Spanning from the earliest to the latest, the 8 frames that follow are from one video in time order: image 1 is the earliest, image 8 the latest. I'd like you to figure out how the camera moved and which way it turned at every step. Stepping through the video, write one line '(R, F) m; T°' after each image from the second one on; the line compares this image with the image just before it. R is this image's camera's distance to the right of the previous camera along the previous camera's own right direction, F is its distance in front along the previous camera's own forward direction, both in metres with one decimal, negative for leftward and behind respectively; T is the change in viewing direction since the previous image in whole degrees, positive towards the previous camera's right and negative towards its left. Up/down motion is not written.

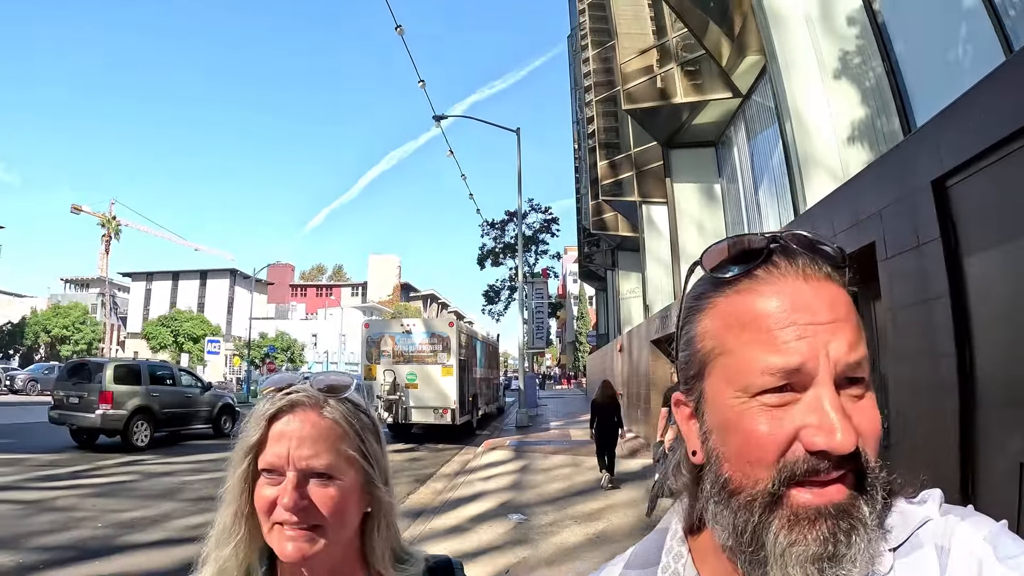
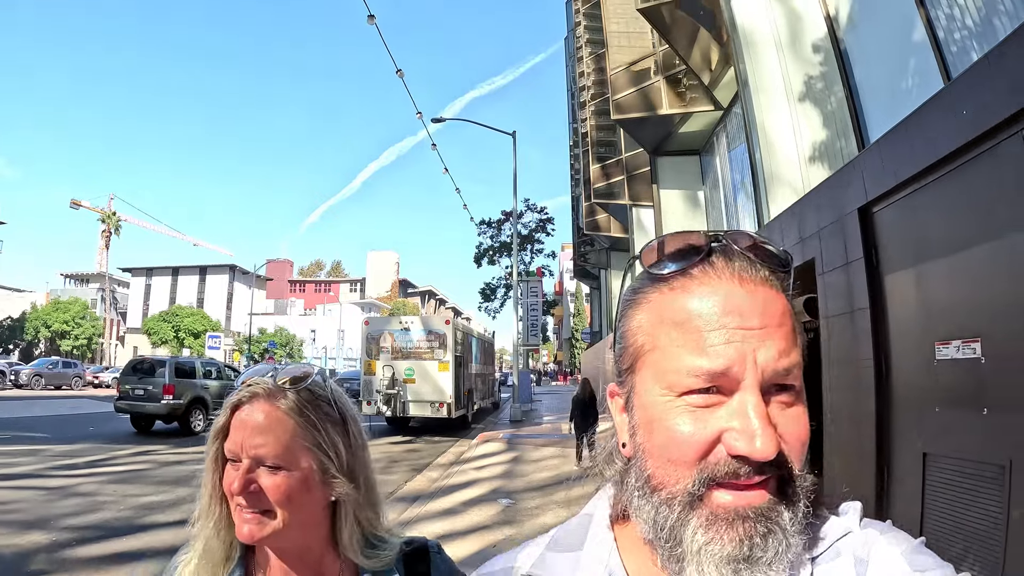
(+0.1, -0.5) m; 0°
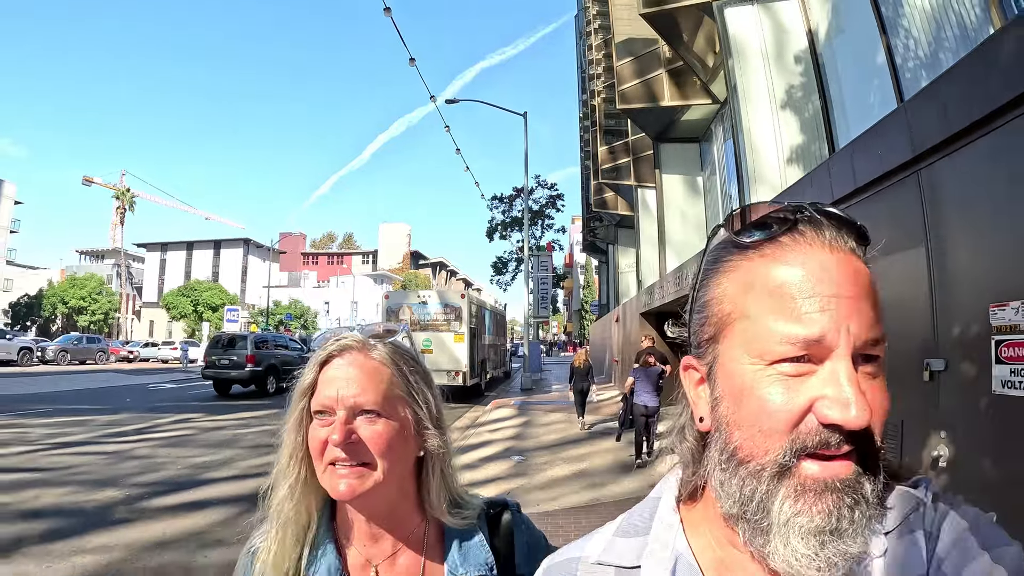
(0.0, -0.7) m; -1°
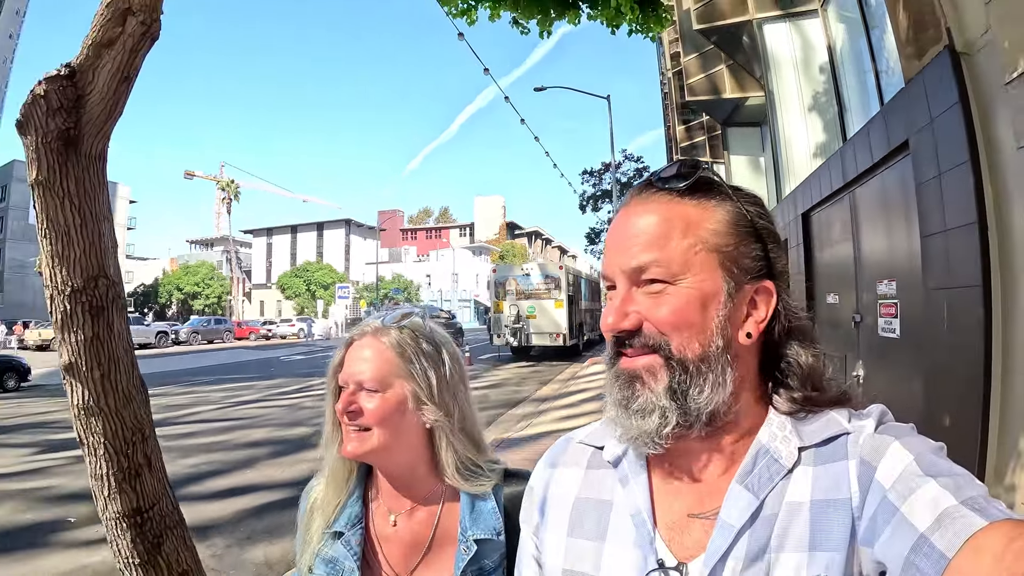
(+0.2, -1.7) m; -10°
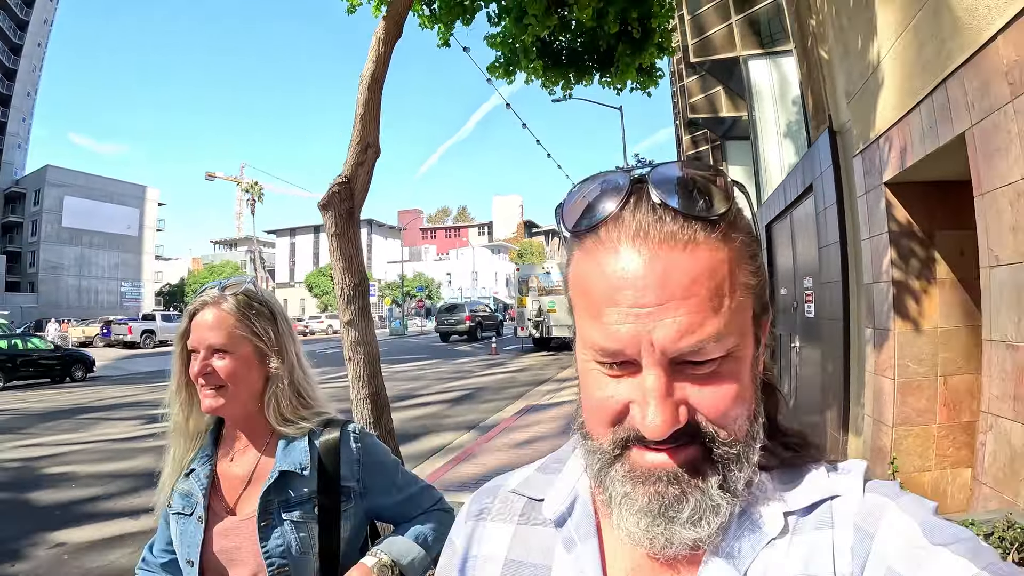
(-0.2, -1.6) m; -2°
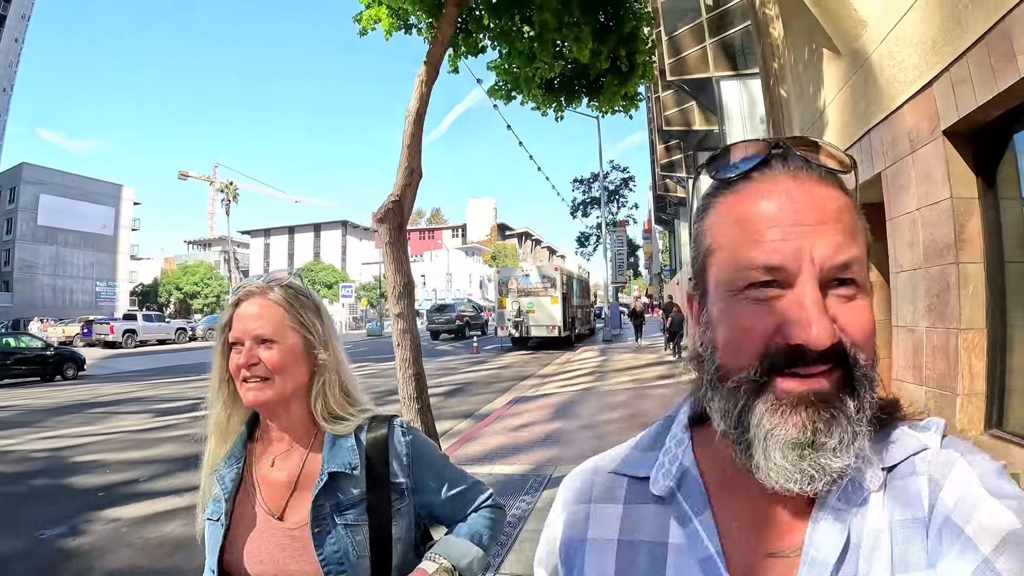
(-0.3, -0.8) m; +2°
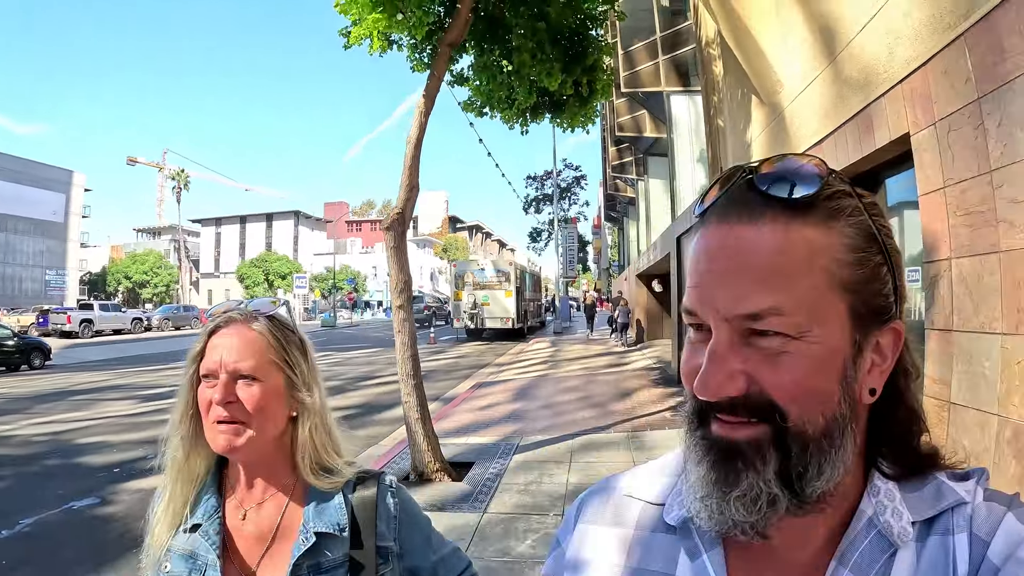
(-0.2, -0.9) m; +4°
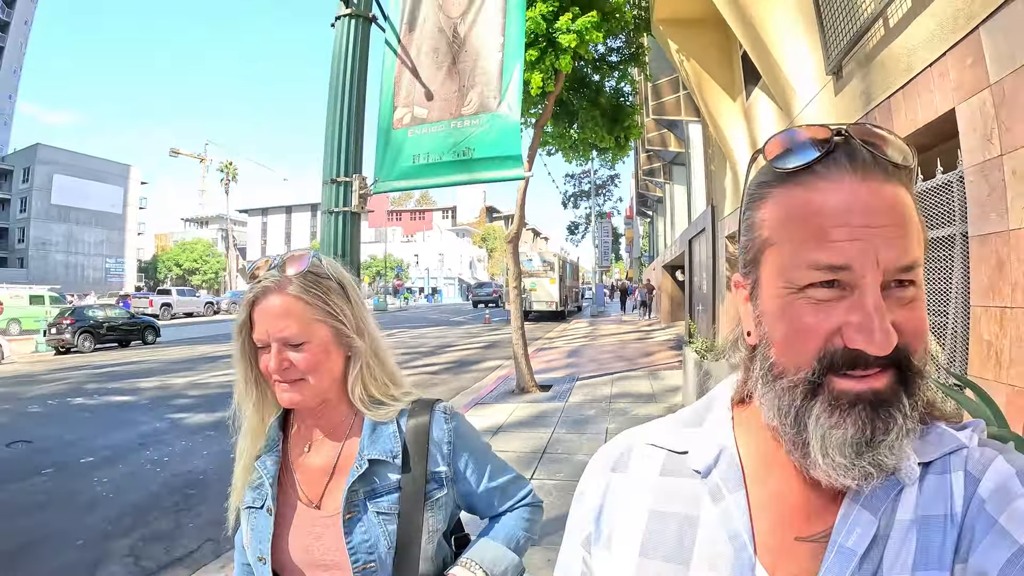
(-0.6, -3.6) m; -3°
